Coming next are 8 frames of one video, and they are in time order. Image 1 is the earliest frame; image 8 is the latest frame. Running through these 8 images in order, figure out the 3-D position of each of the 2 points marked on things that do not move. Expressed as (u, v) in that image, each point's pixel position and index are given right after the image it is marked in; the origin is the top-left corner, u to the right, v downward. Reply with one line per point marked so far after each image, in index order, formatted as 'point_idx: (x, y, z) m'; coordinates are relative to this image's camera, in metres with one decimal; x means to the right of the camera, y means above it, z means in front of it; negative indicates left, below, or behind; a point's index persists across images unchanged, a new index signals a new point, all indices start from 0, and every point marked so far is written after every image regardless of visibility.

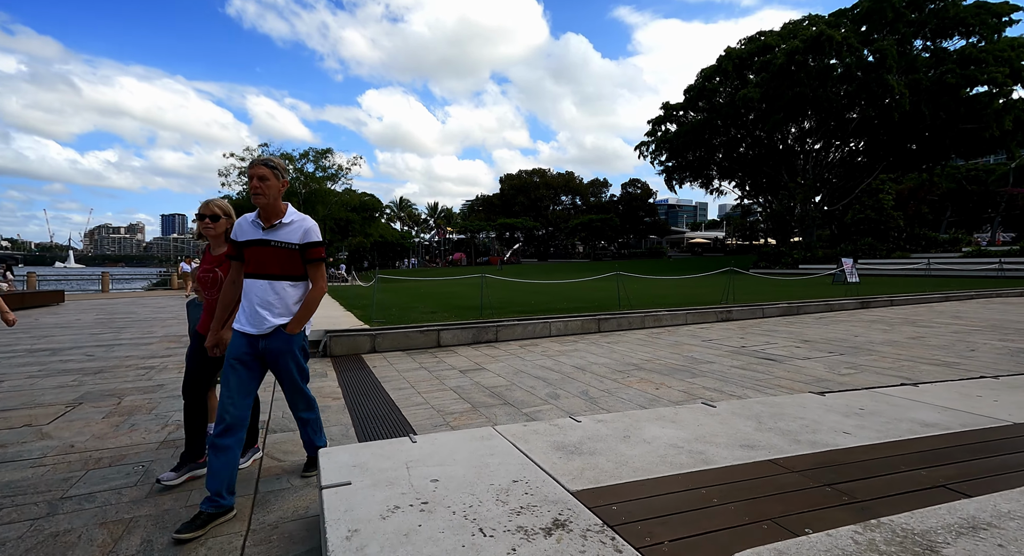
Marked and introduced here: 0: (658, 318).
0: (+2.6, -0.7, +9.7) m
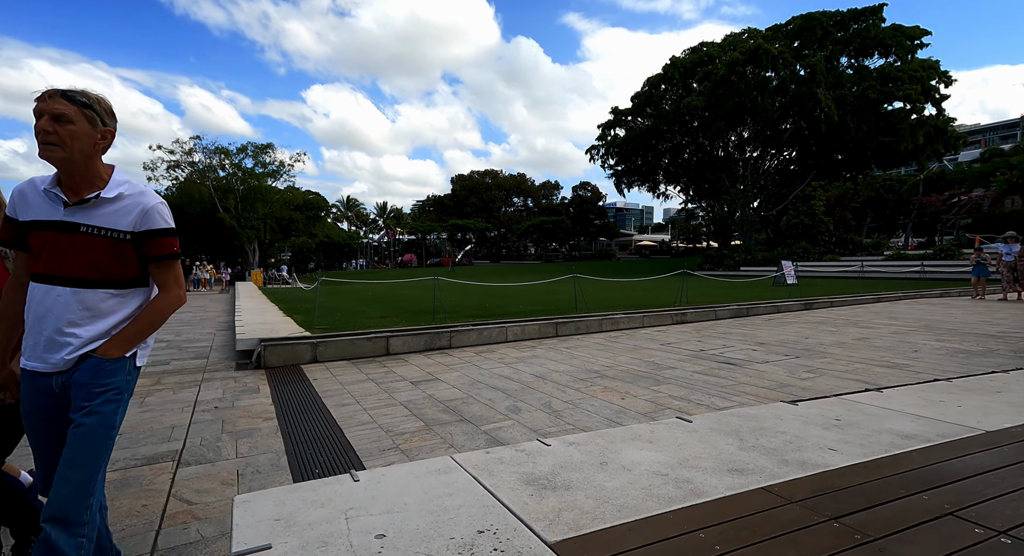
0: (+1.8, -0.8, +9.5) m
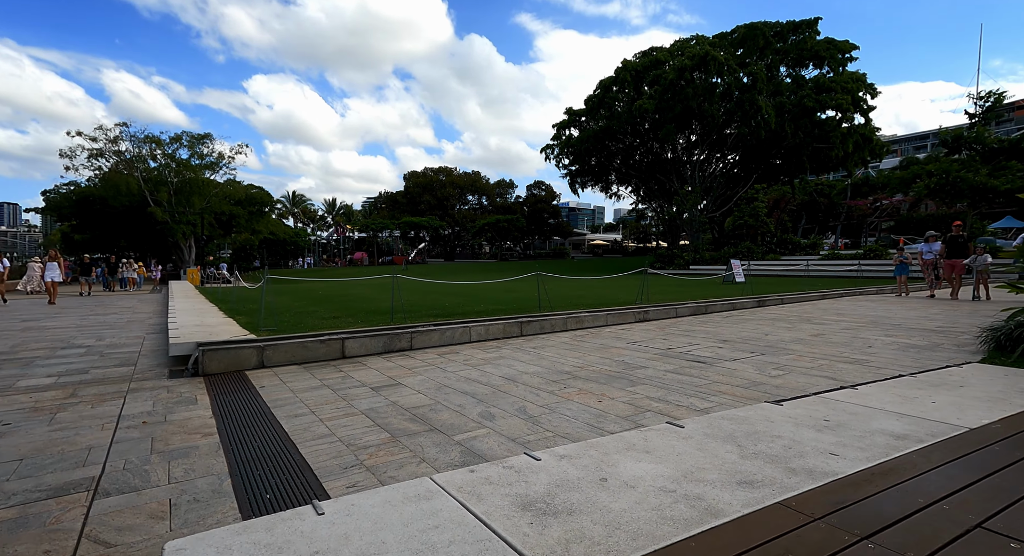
0: (+1.1, -0.7, +9.3) m
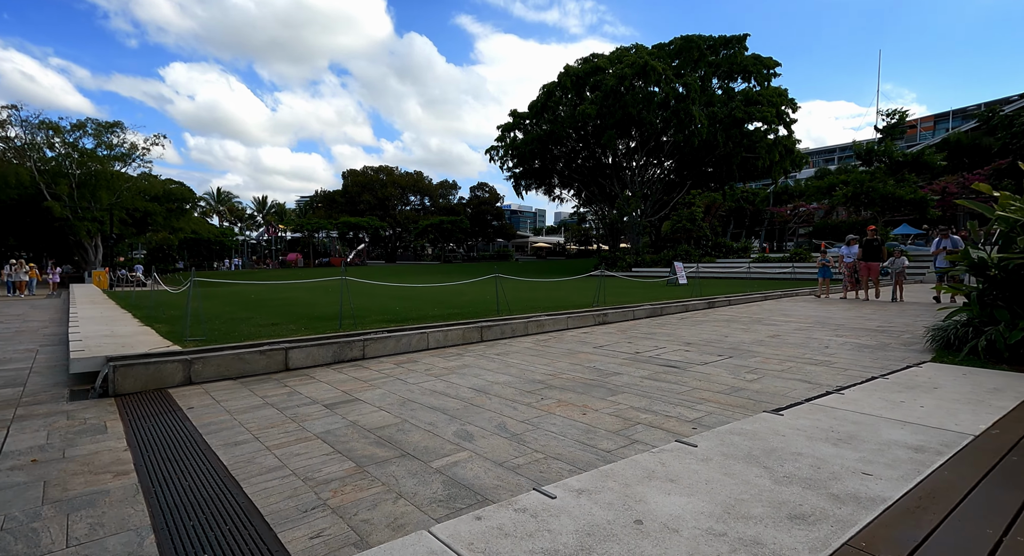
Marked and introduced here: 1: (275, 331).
0: (+0.5, -0.7, +9.0) m
1: (-3.8, -0.9, +8.7) m
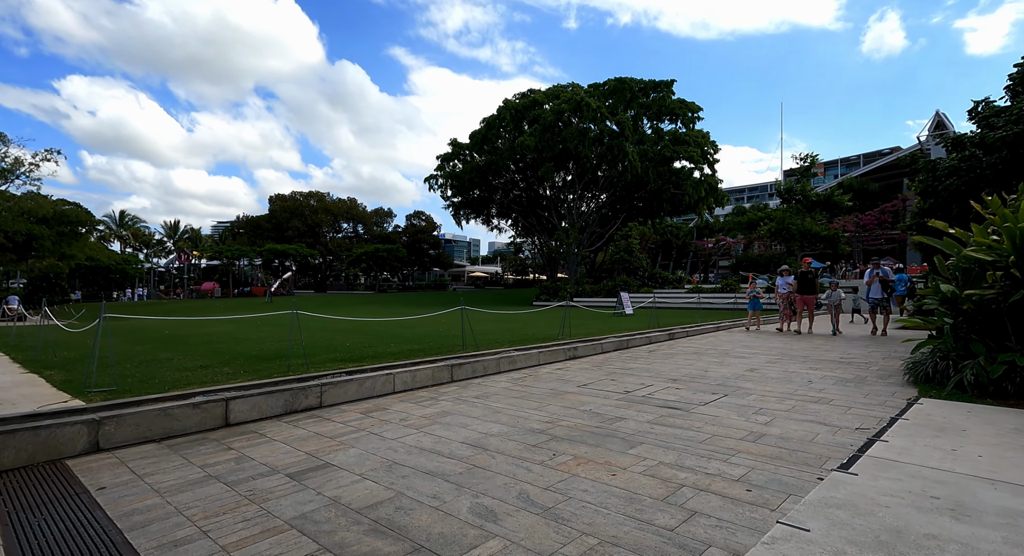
0: (0.0, -1.2, +8.3) m
1: (-4.2, -1.3, +7.6) m
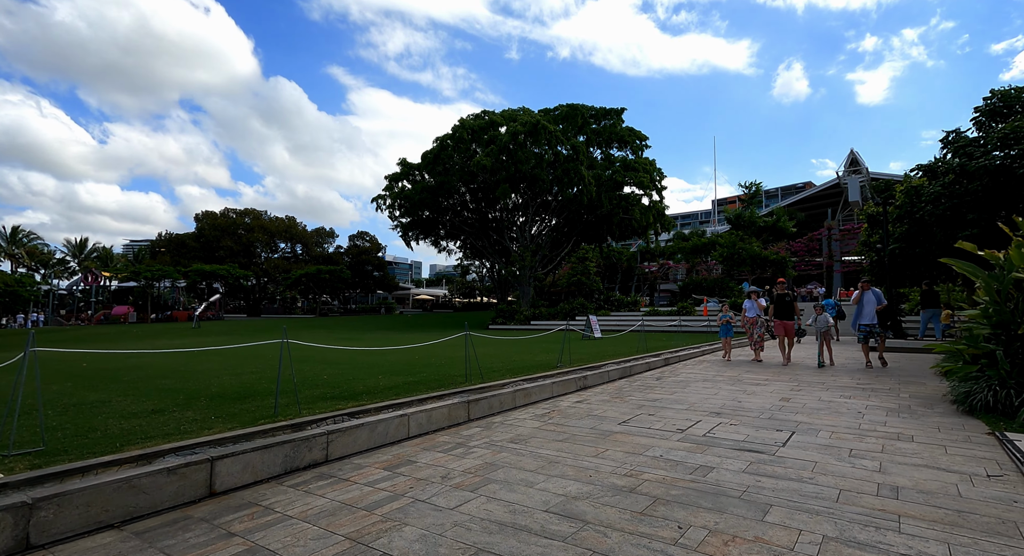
0: (+0.2, -1.5, +7.3) m
1: (-3.8, -1.6, +6.2) m
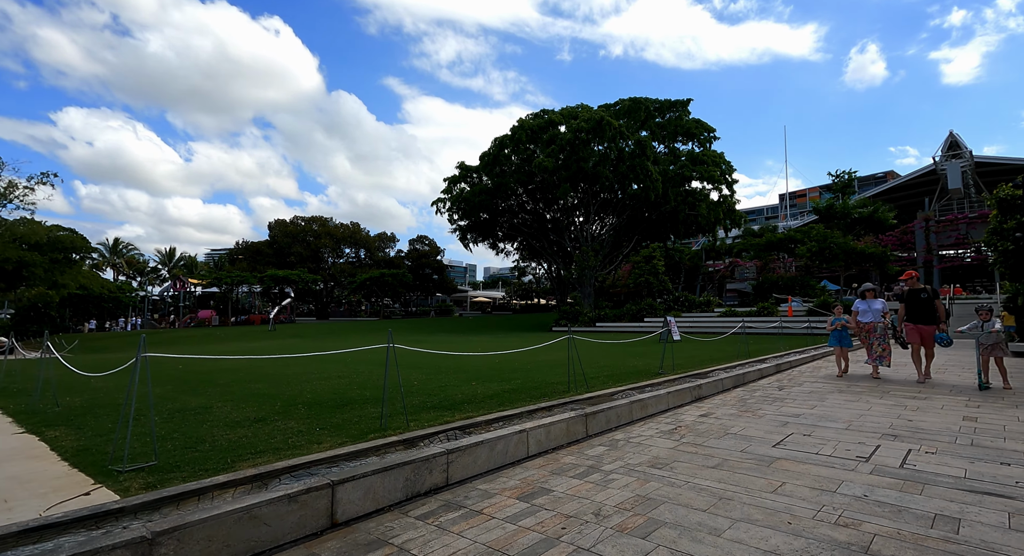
0: (+1.6, -1.5, +6.4) m
1: (-2.5, -1.6, +5.8) m
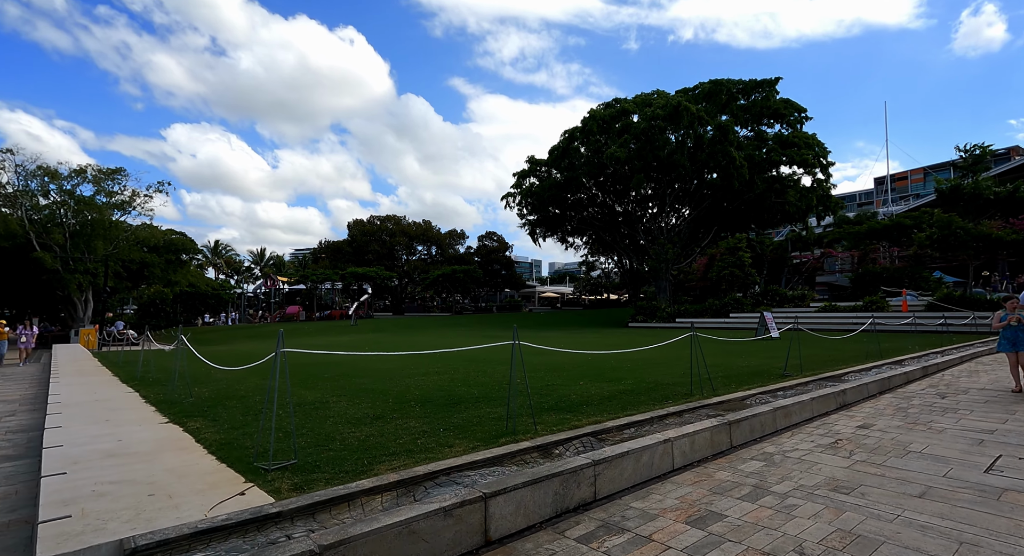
0: (+3.0, -1.4, +5.6) m
1: (-1.2, -1.5, +5.5) m
